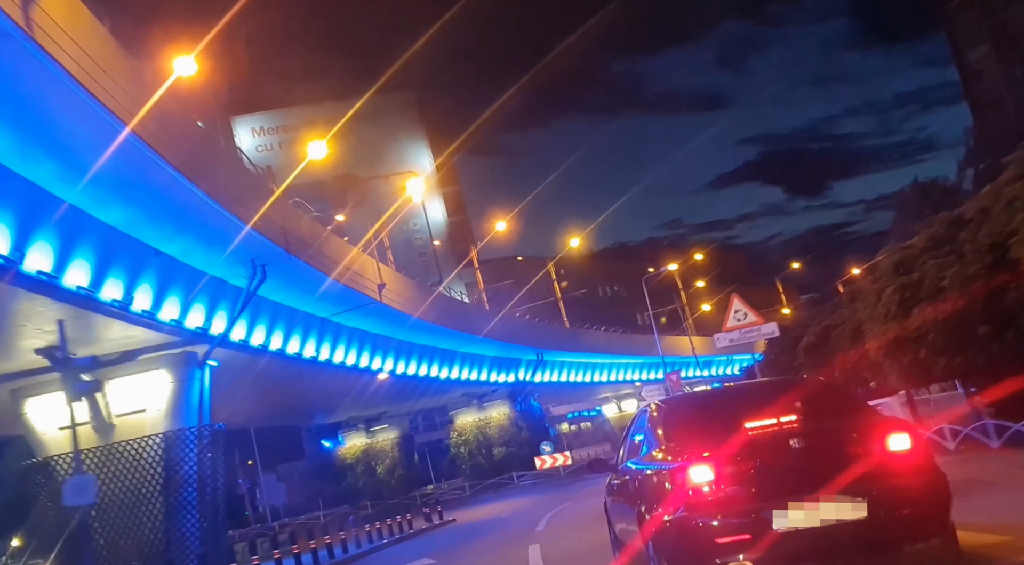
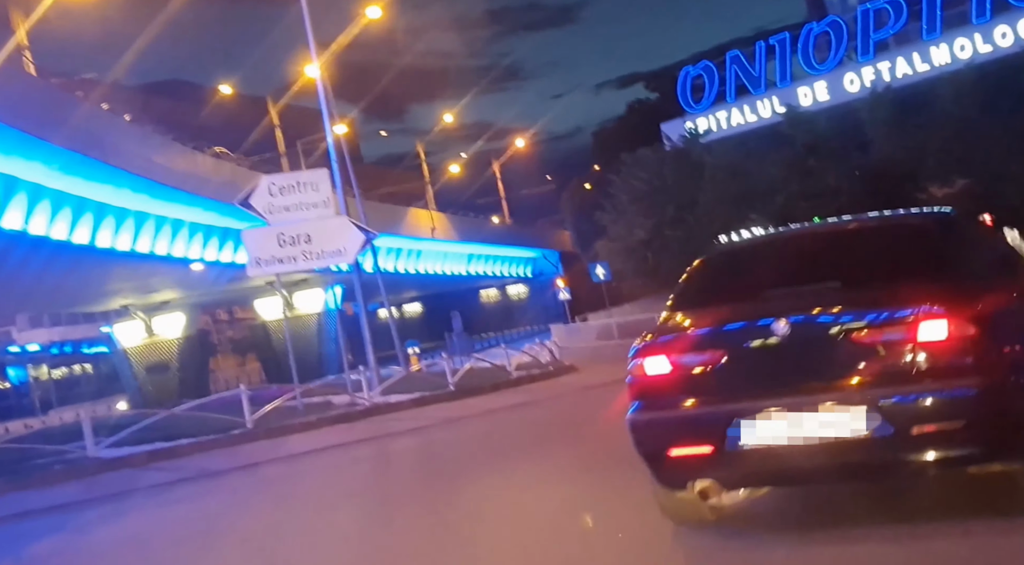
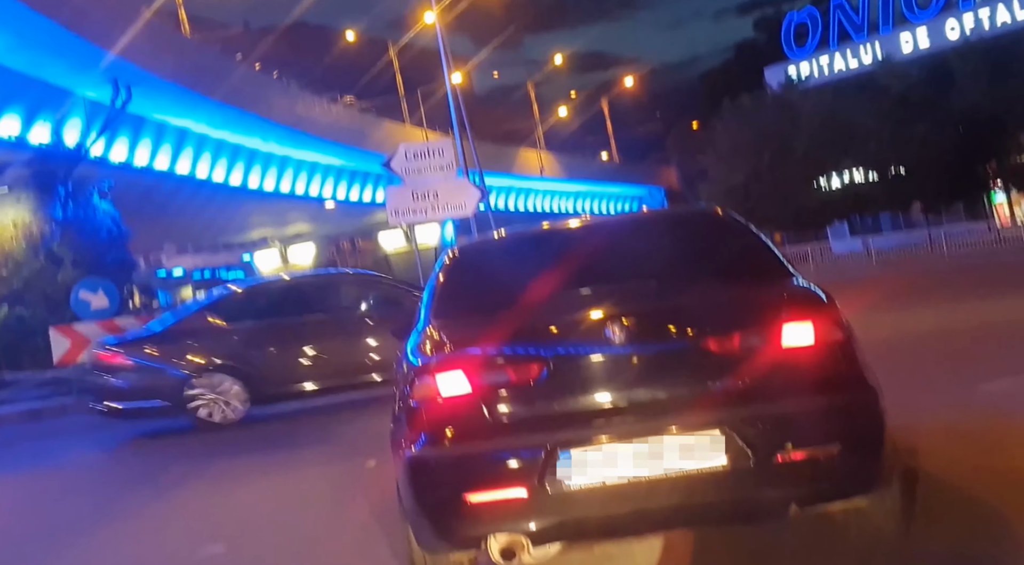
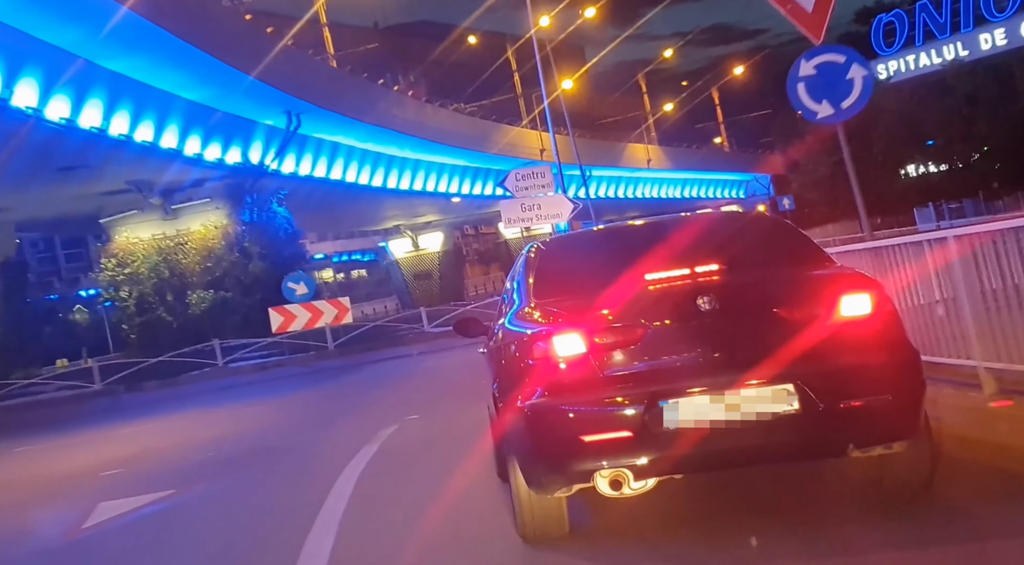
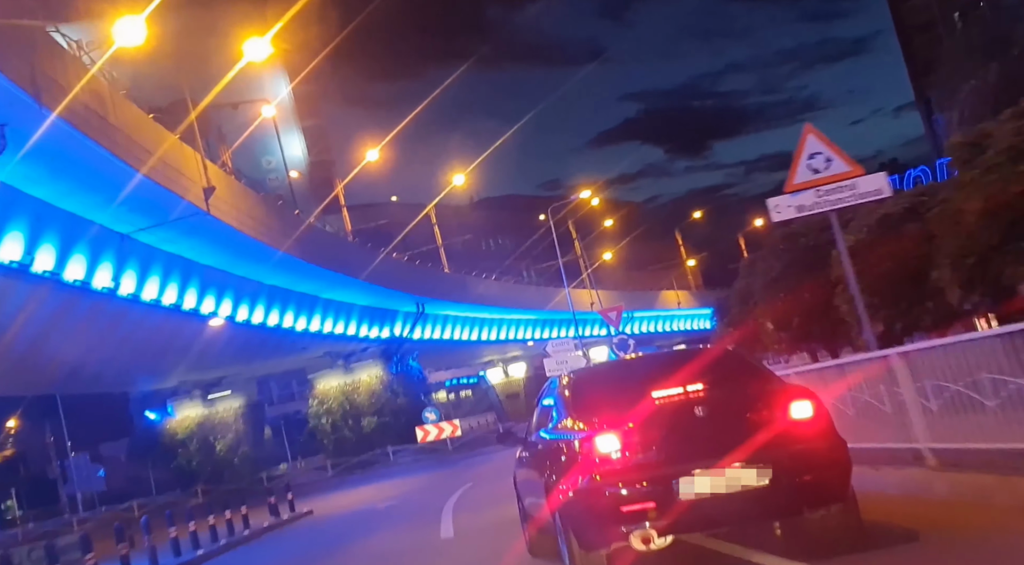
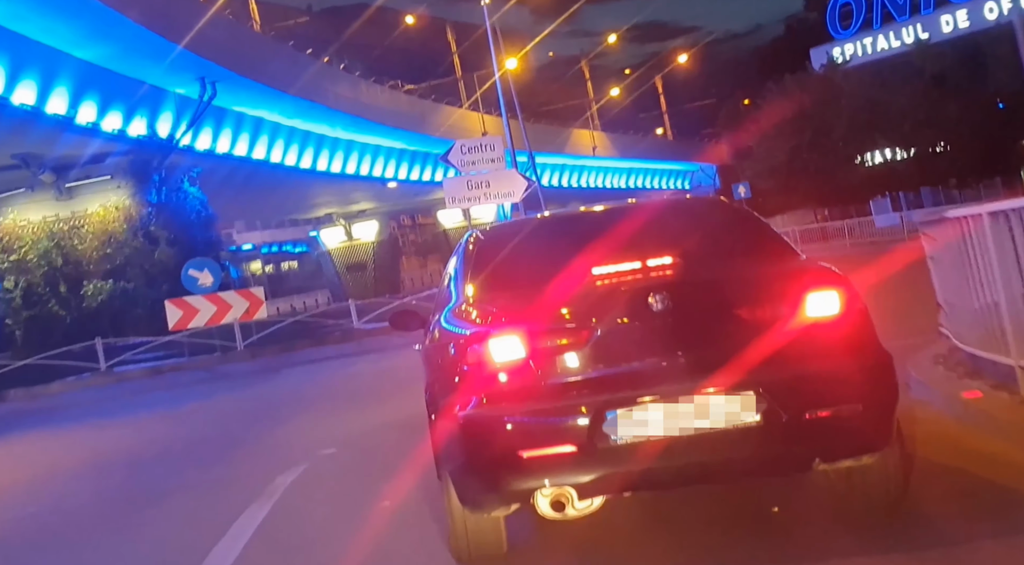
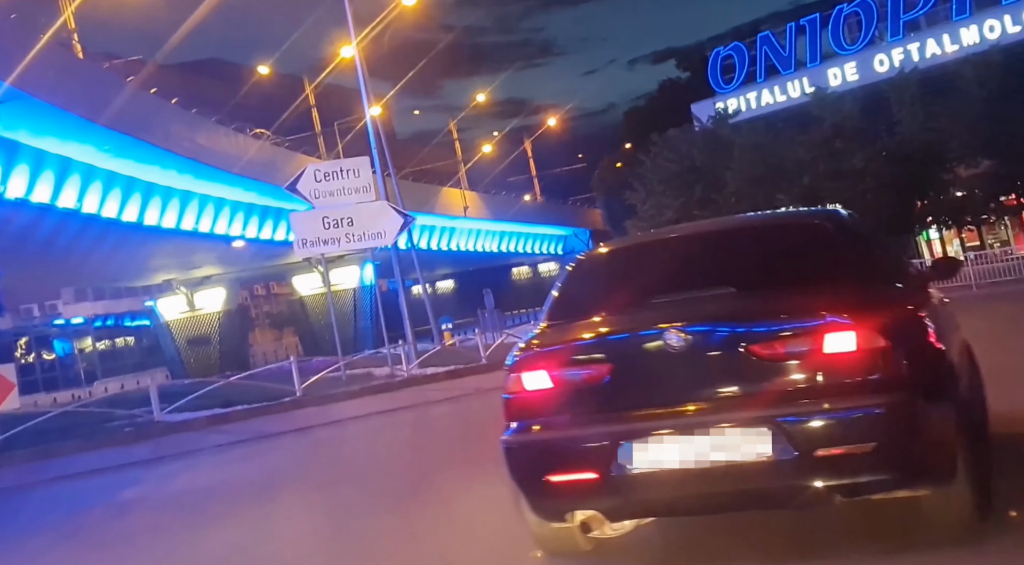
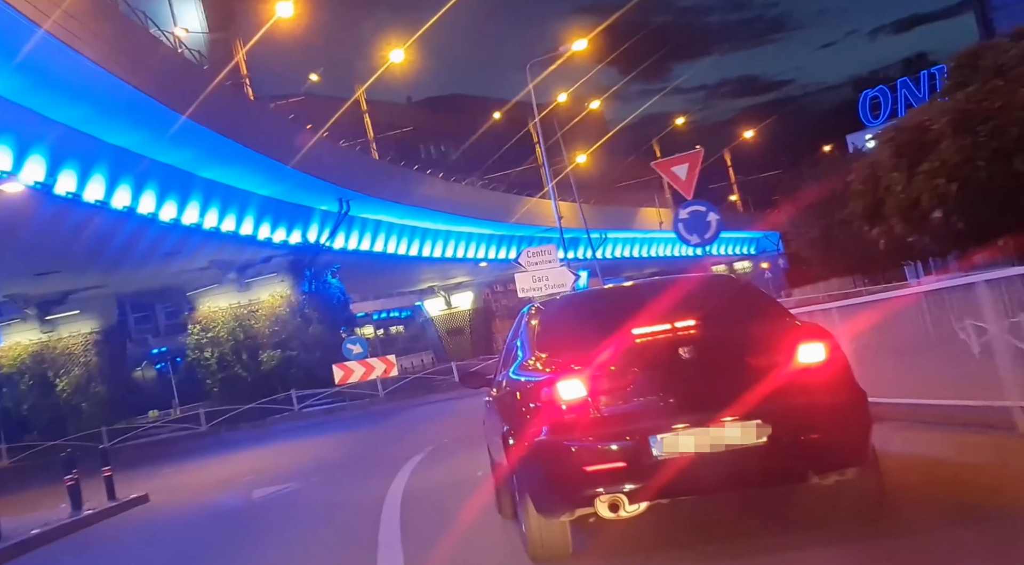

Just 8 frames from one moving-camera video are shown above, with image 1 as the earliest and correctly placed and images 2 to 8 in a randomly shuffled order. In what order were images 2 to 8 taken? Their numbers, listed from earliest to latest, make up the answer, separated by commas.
5, 8, 4, 6, 3, 7, 2
